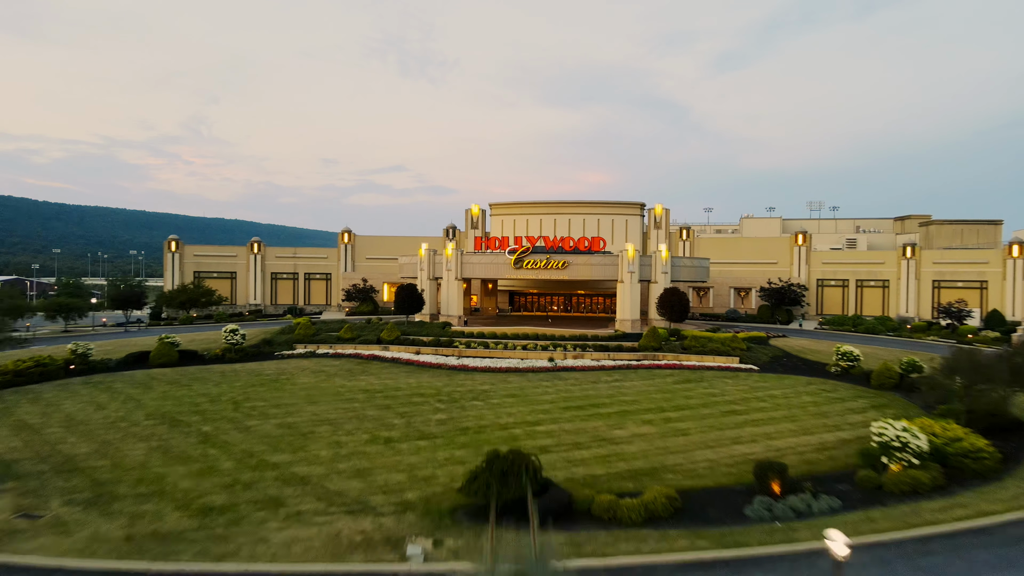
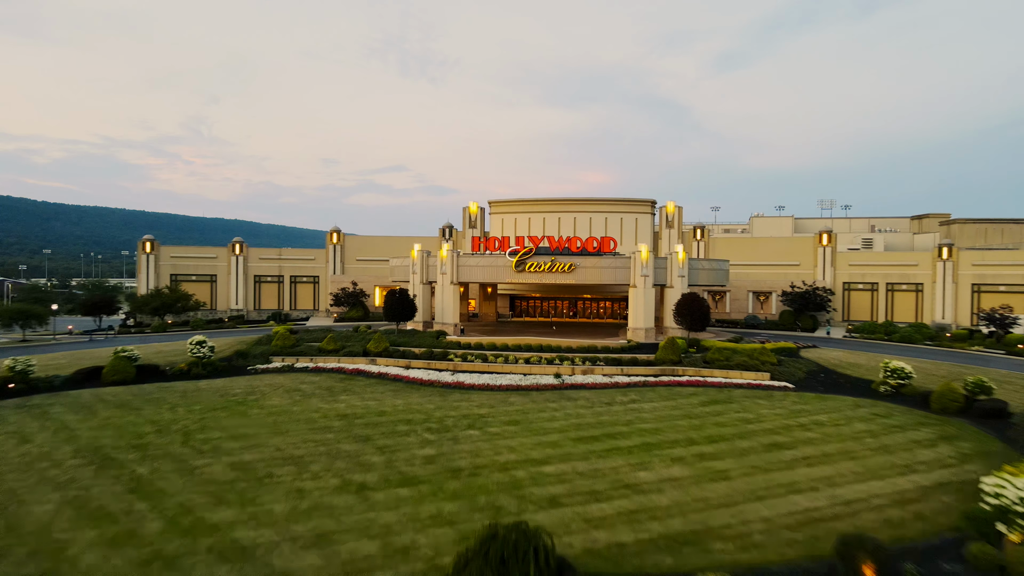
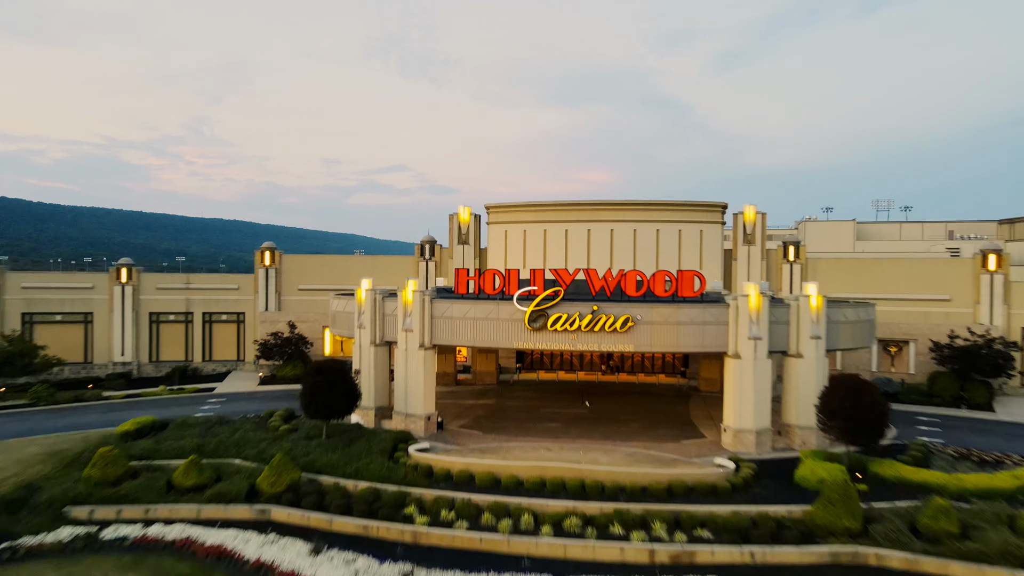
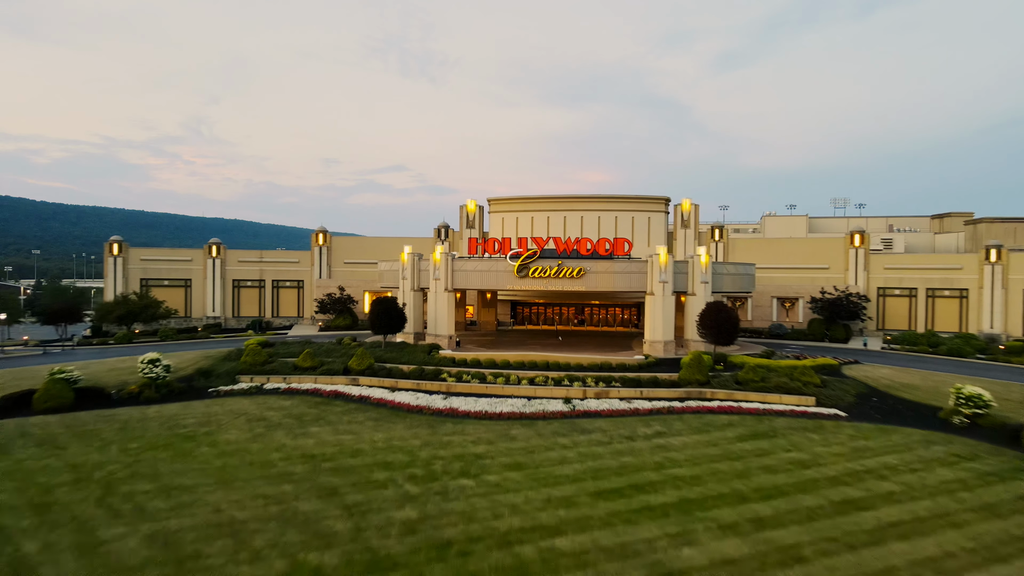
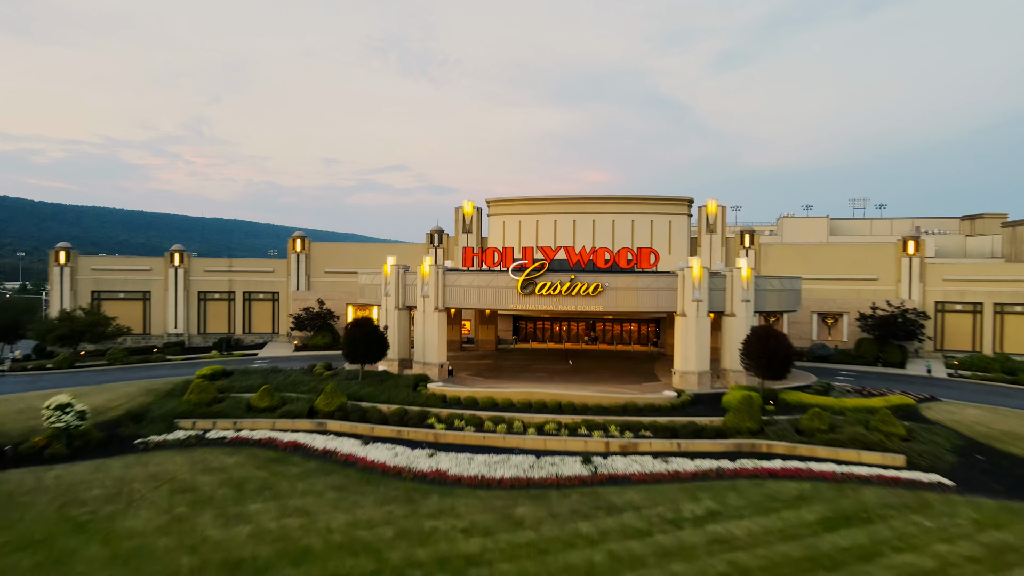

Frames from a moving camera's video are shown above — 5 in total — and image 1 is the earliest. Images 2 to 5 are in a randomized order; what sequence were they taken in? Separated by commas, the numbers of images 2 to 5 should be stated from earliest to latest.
2, 4, 5, 3
